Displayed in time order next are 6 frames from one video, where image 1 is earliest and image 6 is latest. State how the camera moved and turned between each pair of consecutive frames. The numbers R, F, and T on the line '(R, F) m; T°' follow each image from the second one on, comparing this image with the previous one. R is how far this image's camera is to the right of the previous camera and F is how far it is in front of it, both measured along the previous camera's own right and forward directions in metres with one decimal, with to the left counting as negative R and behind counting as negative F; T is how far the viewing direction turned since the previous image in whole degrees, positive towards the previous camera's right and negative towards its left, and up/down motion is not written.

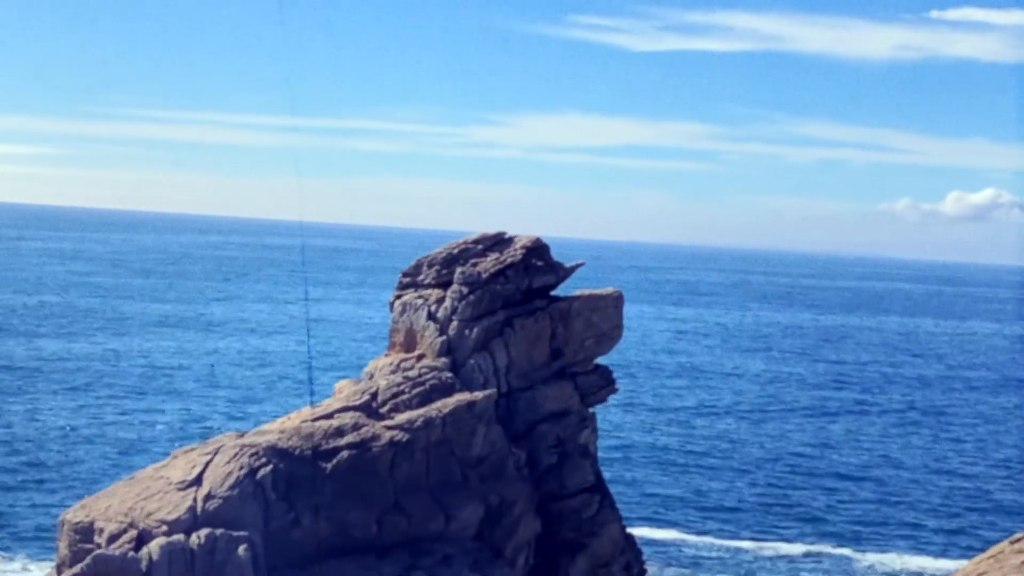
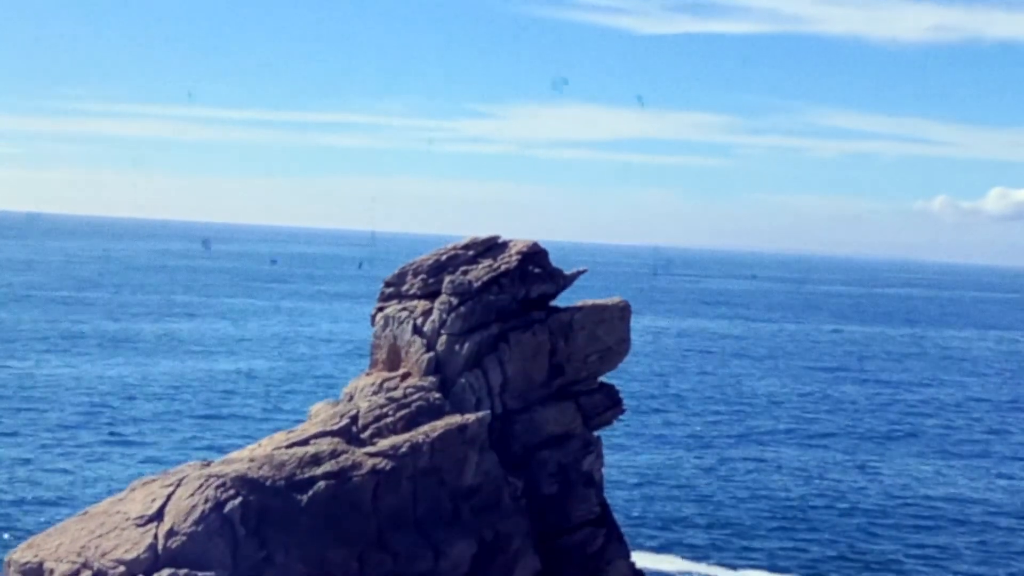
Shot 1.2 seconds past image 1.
(+0.6, +3.3) m; -1°
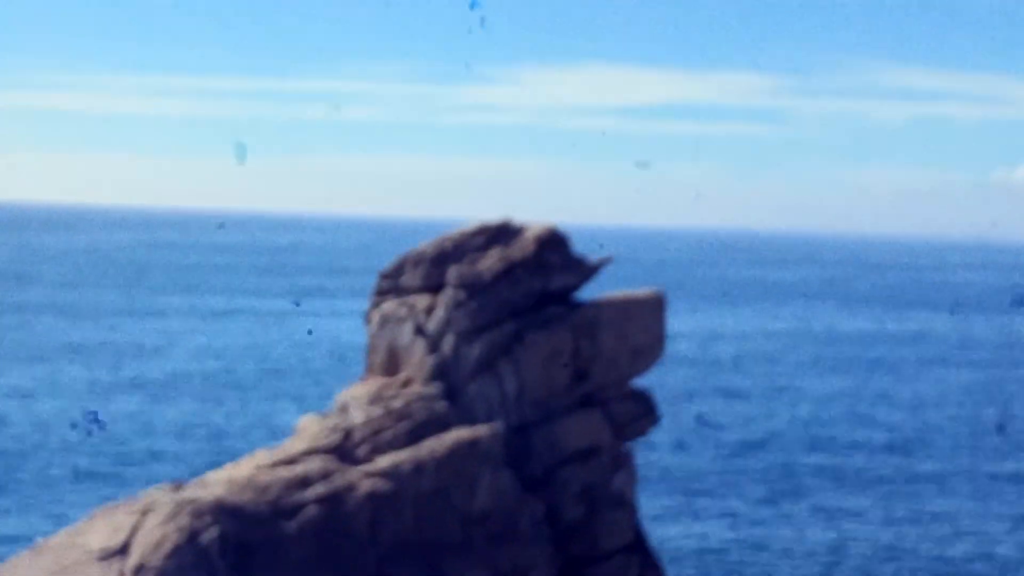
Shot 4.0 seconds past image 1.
(+0.5, +4.1) m; -2°
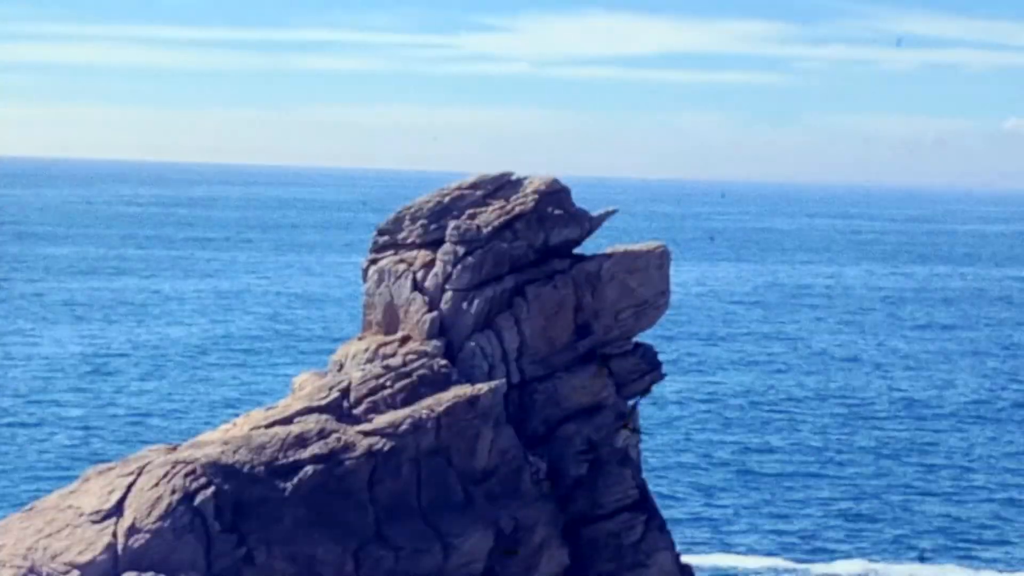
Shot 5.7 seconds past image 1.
(0.0, +0.6) m; 0°
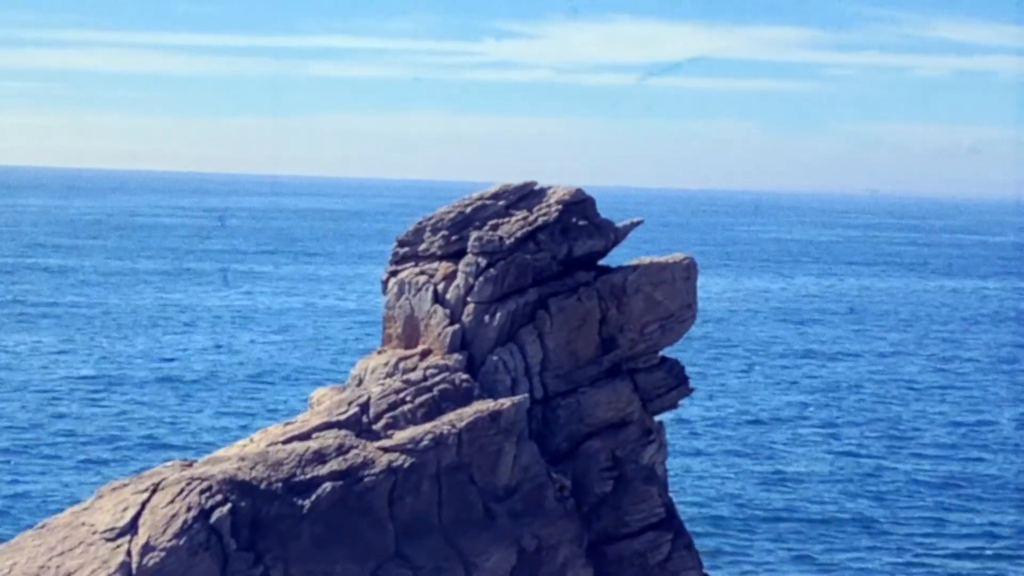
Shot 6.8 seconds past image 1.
(-0.1, +0.6) m; -1°
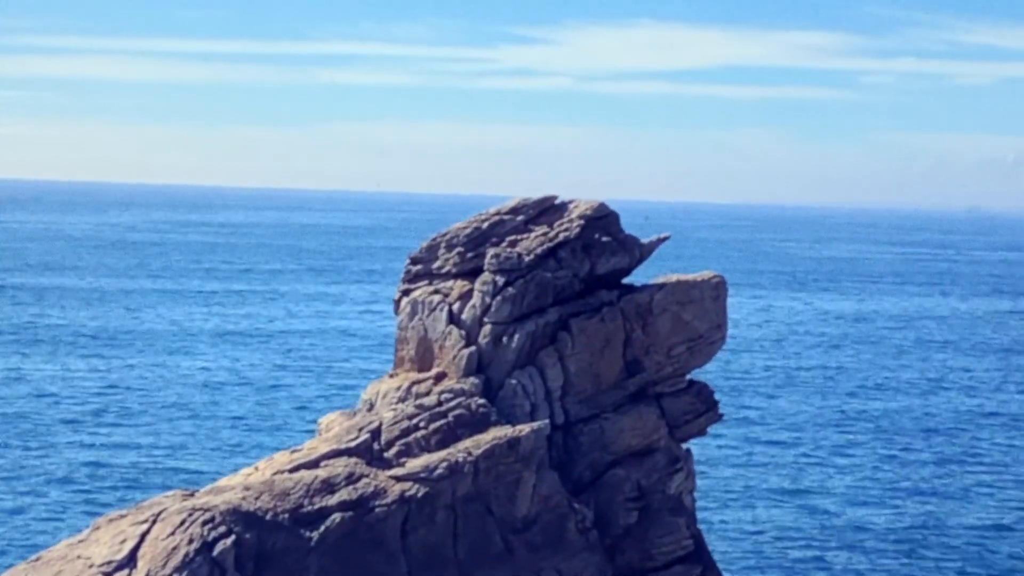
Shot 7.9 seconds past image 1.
(0.0, +1.3) m; -1°
